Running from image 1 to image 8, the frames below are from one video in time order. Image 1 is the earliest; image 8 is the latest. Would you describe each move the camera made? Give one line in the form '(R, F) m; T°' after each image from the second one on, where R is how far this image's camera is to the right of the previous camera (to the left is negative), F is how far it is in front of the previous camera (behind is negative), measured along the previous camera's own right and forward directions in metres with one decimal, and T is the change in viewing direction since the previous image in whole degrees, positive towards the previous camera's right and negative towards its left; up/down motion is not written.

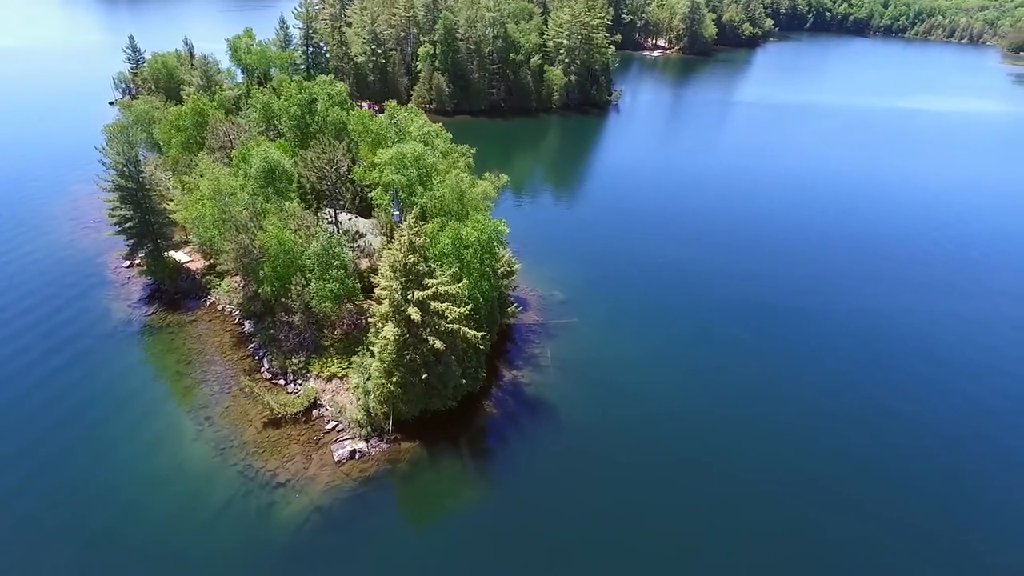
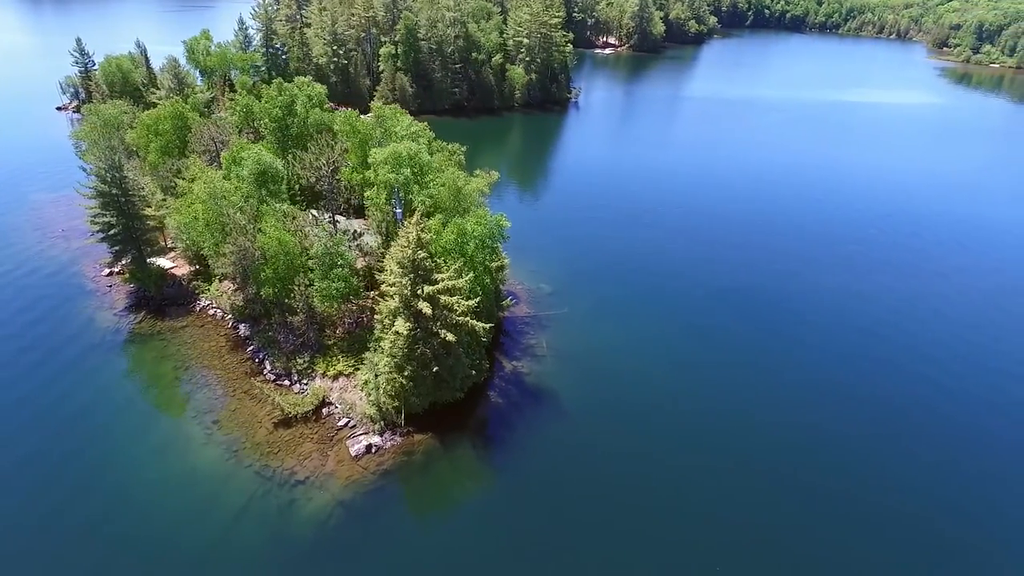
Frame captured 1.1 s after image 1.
(-3.2, -1.3) m; +4°
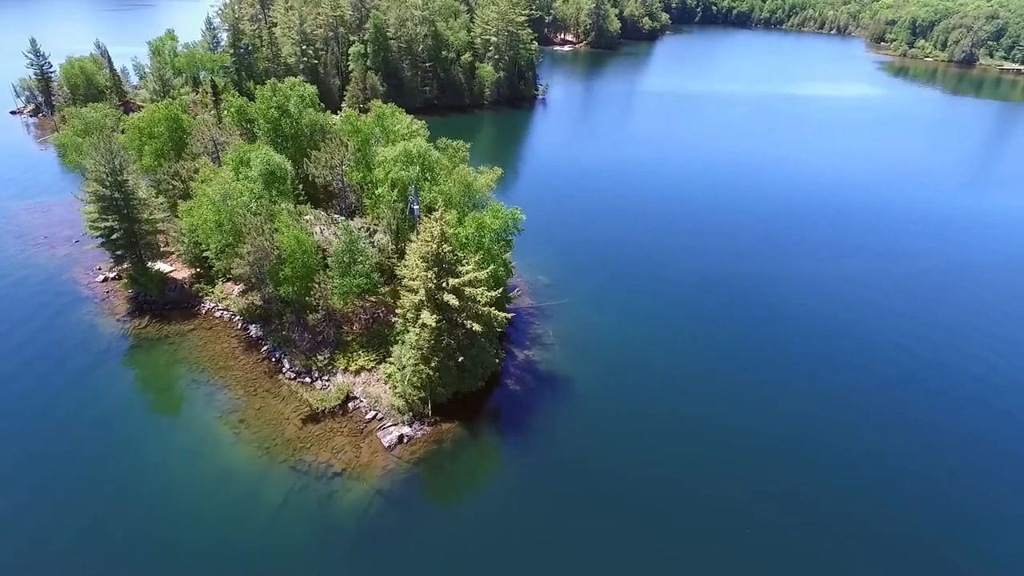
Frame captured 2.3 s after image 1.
(-4.1, -1.4) m; +4°
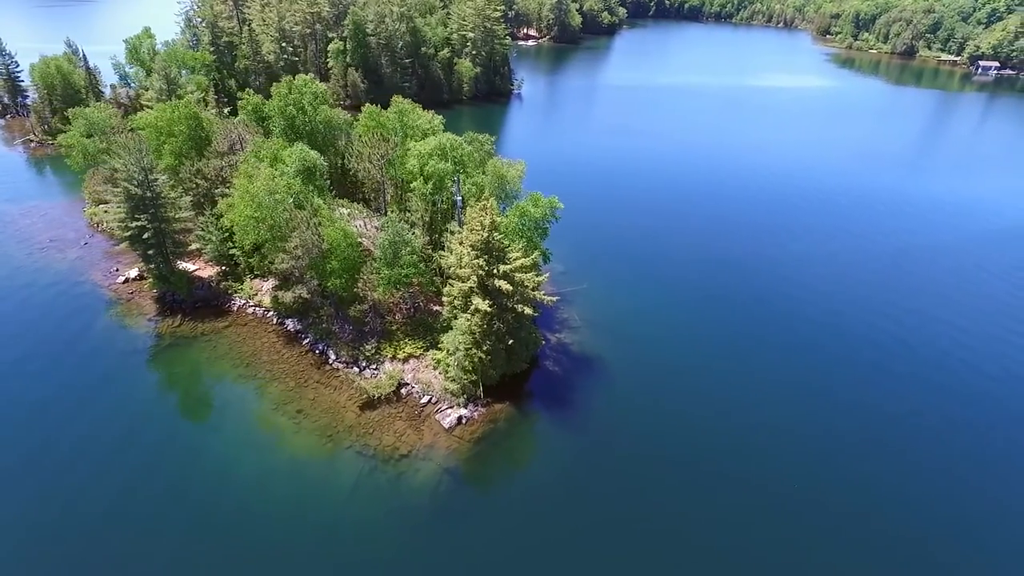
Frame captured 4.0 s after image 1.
(-6.0, -1.7) m; +4°
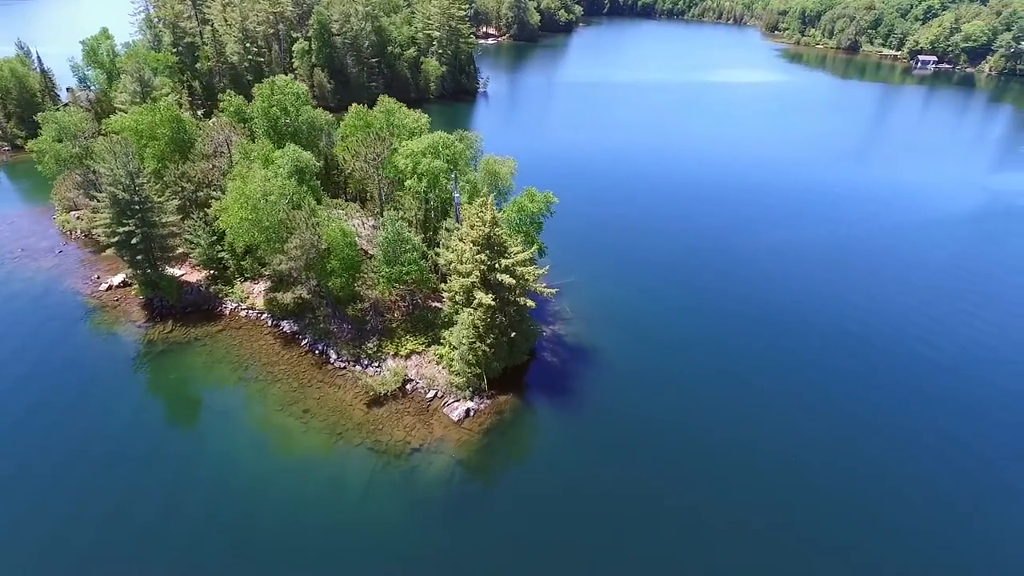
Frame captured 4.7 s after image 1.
(-2.7, -0.9) m; +3°
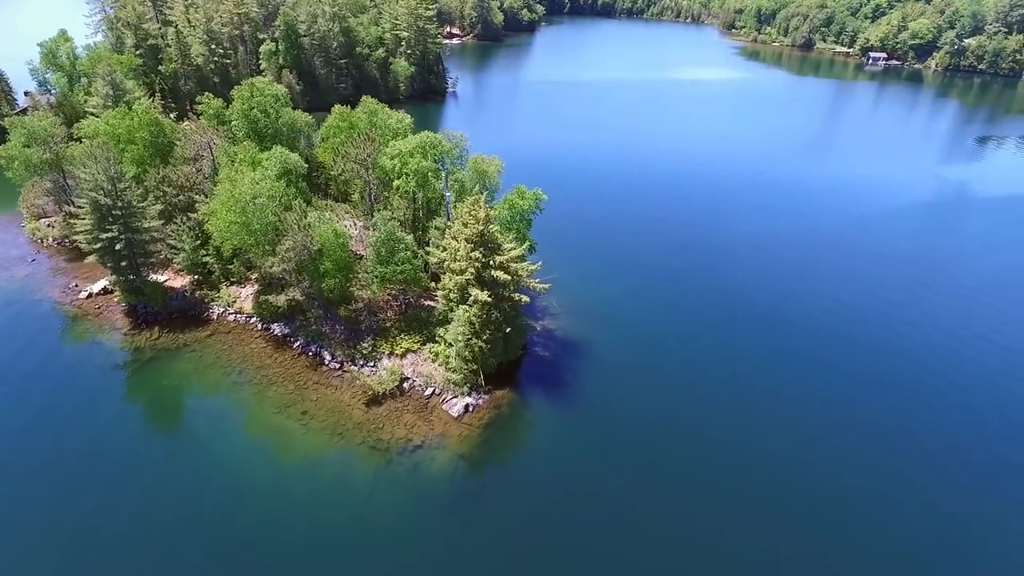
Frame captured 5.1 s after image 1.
(-1.9, -0.8) m; +3°
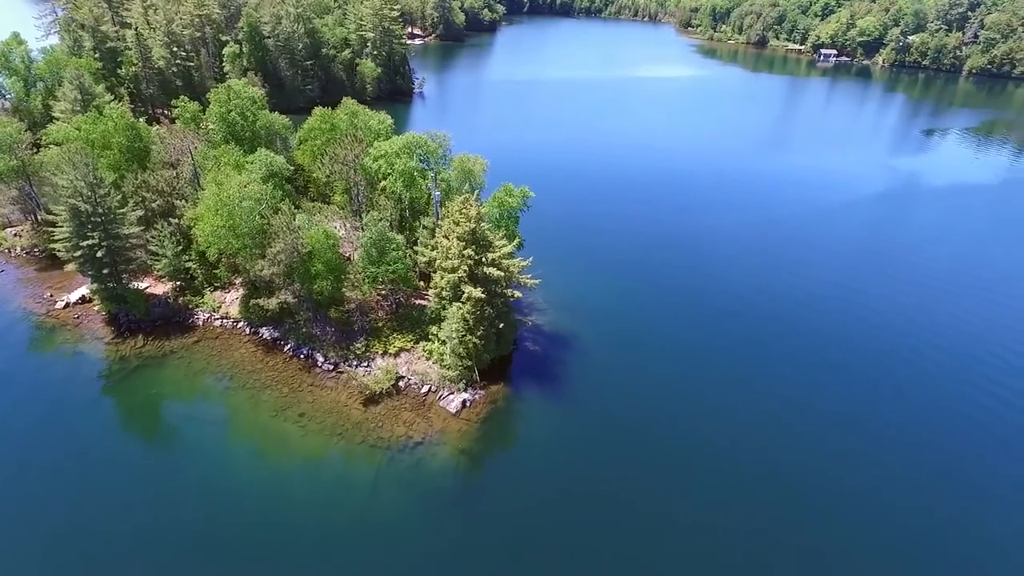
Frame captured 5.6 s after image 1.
(-1.9, -0.8) m; +3°
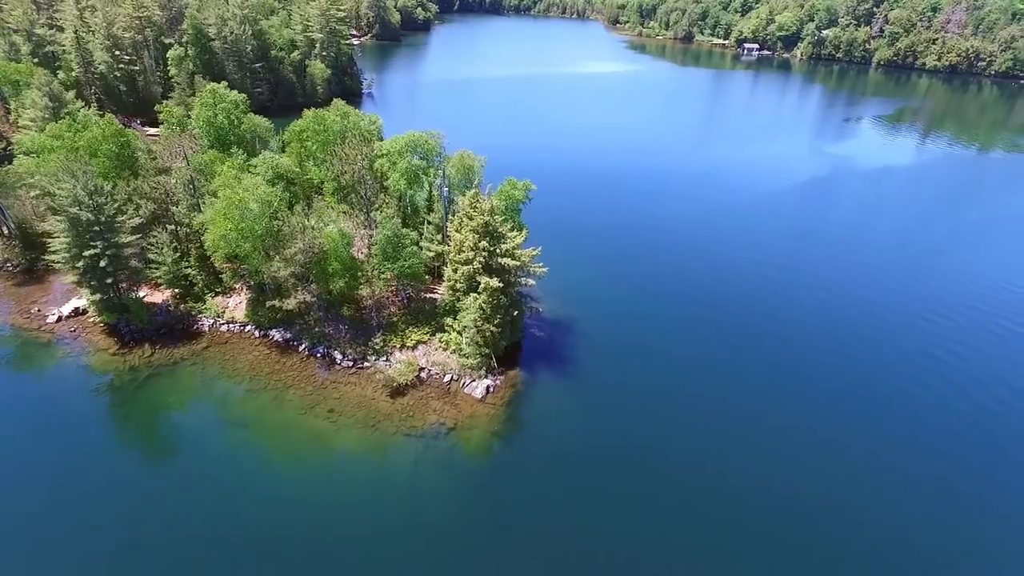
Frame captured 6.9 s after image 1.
(-5.5, -1.8) m; +5°
